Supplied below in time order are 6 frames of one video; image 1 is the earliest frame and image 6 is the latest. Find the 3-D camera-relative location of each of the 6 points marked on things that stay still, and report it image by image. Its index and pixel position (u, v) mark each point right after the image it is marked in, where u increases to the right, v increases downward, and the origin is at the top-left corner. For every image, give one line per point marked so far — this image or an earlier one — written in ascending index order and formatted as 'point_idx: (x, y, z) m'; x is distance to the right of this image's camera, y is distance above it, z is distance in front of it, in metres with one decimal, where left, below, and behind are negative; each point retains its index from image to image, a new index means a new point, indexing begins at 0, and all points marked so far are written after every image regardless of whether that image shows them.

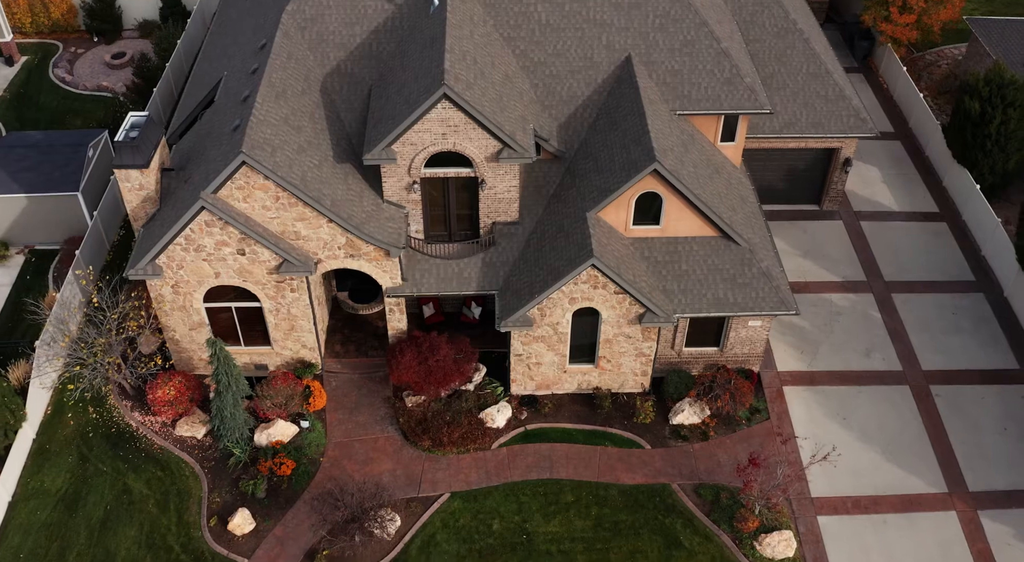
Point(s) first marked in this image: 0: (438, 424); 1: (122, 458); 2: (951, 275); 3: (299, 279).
0: (-0.9, -1.8, +9.8) m
1: (-4.8, -2.1, +9.8) m
2: (+6.6, +0.1, +11.9) m
3: (-2.5, 0.0, +9.5) m
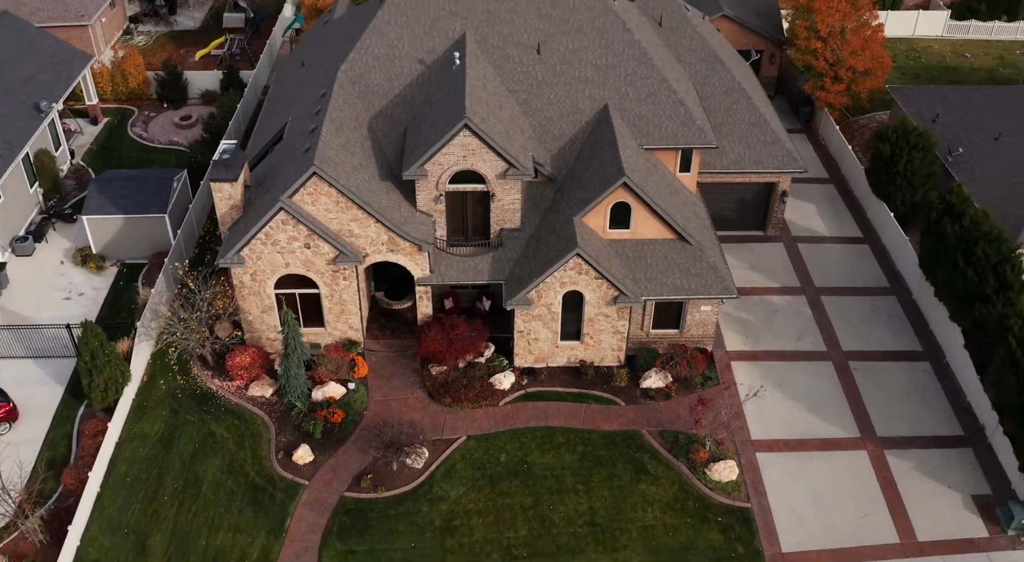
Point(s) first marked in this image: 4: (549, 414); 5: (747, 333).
0: (-0.8, -1.6, +12.3) m
1: (-4.7, -2.0, +12.3) m
2: (+6.6, 0.0, +14.7) m
3: (-2.5, +0.2, +12.3) m
4: (+0.6, -2.0, +12.2) m
5: (+4.0, -0.9, +13.6) m
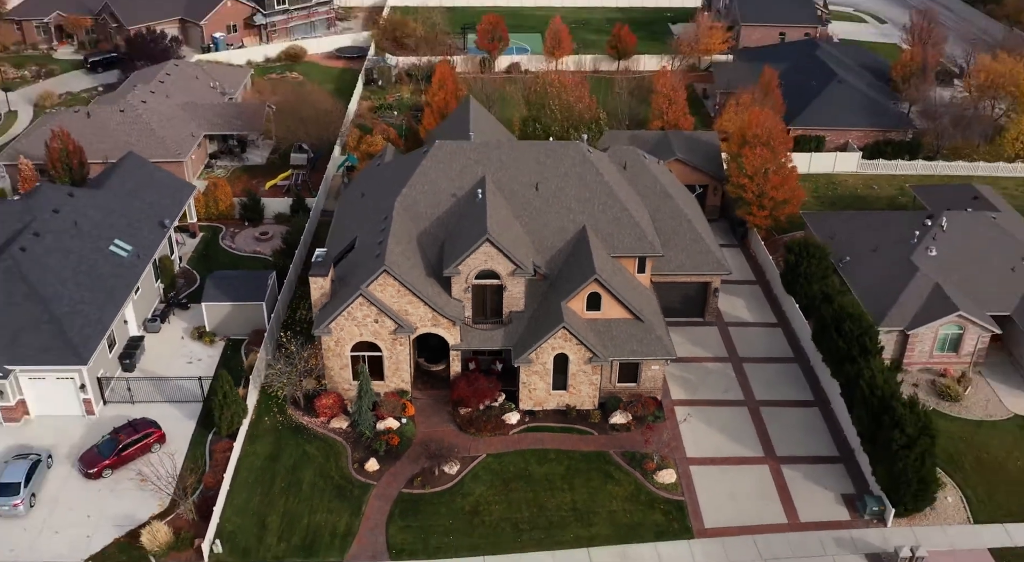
0: (-0.7, -3.0, +17.4) m
1: (-4.6, -3.4, +17.2) m
2: (+6.7, -1.8, +19.9) m
3: (-2.4, -1.2, +17.6) m
4: (+0.7, -3.4, +17.2) m
5: (+4.1, -2.5, +18.8) m
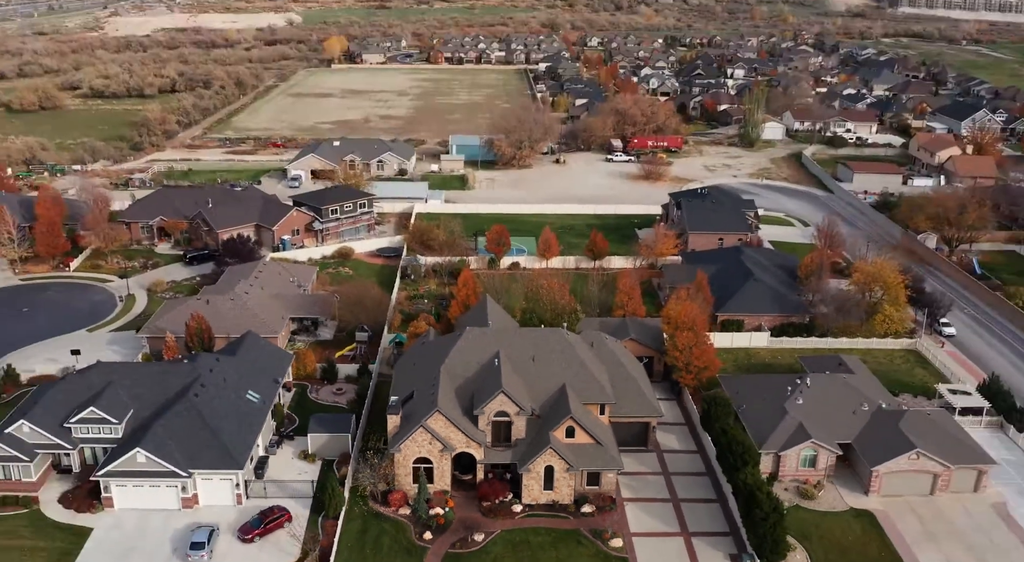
0: (-0.5, -7.6, +26.7) m
1: (-4.4, -7.9, +26.5) m
2: (+6.9, -7.1, +29.5) m
3: (-2.2, -5.9, +27.3) m
4: (+0.9, -8.0, +26.5) m
5: (+4.3, -7.4, +28.2) m
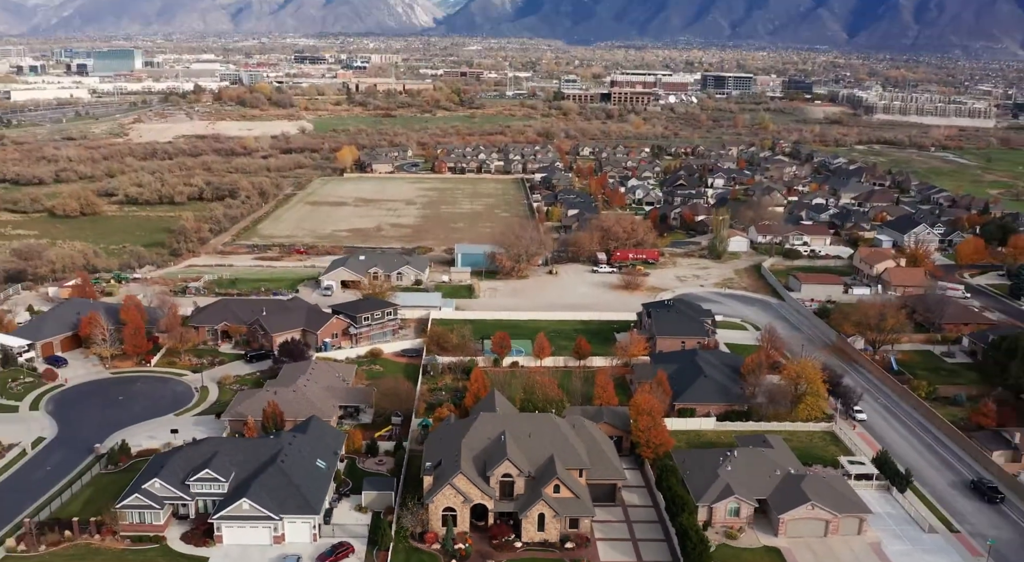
0: (-0.4, -12.2, +36.9) m
1: (-4.3, -12.4, +36.6) m
2: (+7.0, -12.0, +39.8) m
3: (-2.1, -10.5, +37.6) m
4: (+1.0, -12.5, +36.6) m
5: (+4.4, -12.2, +38.5) m
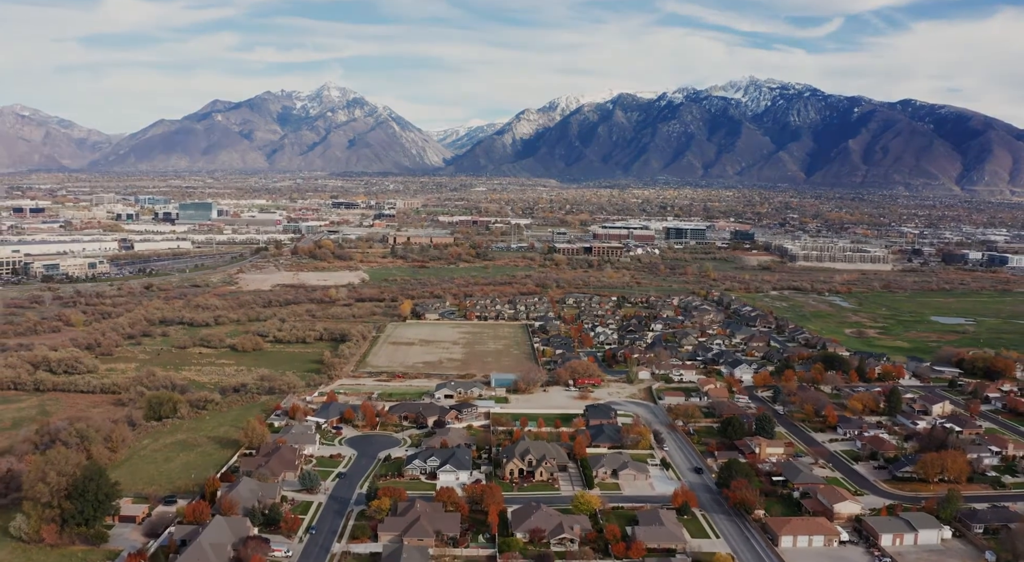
0: (+2.6, -29.5, +119.4) m
1: (-1.3, -29.7, +119.1) m
2: (+10.0, -29.7, +122.3) m
3: (+0.9, -28.0, +120.3) m
4: (+4.0, -29.9, +119.1) m
5: (+7.4, -29.8, +121.0) m
